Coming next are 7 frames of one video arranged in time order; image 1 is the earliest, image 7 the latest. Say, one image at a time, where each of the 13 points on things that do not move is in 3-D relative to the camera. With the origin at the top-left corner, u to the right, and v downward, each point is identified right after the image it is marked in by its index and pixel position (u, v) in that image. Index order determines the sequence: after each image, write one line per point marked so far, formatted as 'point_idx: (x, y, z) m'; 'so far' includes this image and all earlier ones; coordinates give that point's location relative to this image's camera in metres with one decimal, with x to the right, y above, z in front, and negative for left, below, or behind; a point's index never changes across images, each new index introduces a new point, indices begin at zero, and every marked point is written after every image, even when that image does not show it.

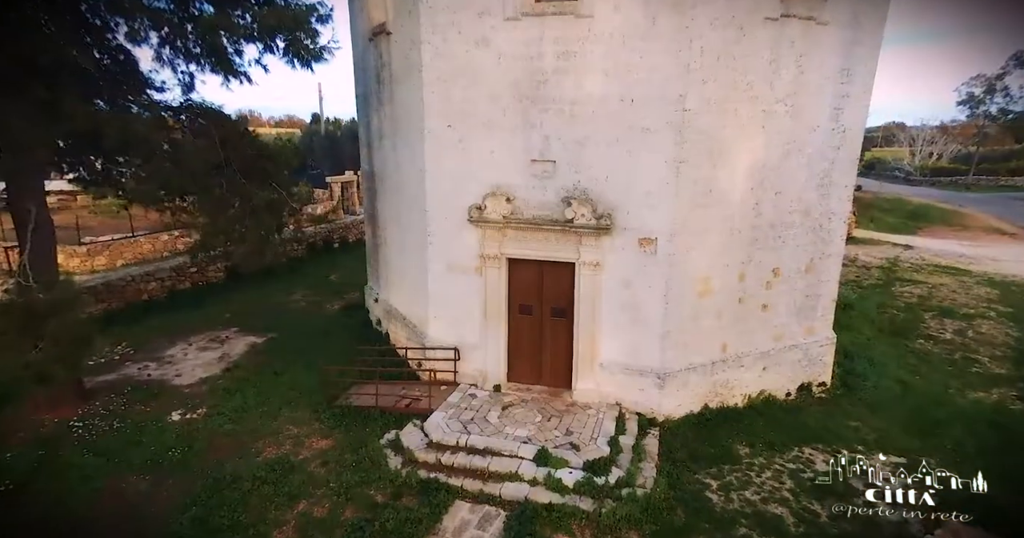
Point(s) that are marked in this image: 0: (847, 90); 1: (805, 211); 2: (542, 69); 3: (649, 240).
0: (+4.3, +2.3, +8.0) m
1: (+3.9, +0.8, +8.4) m
2: (+0.4, +2.4, +7.4) m
3: (+1.7, +0.4, +7.6) m
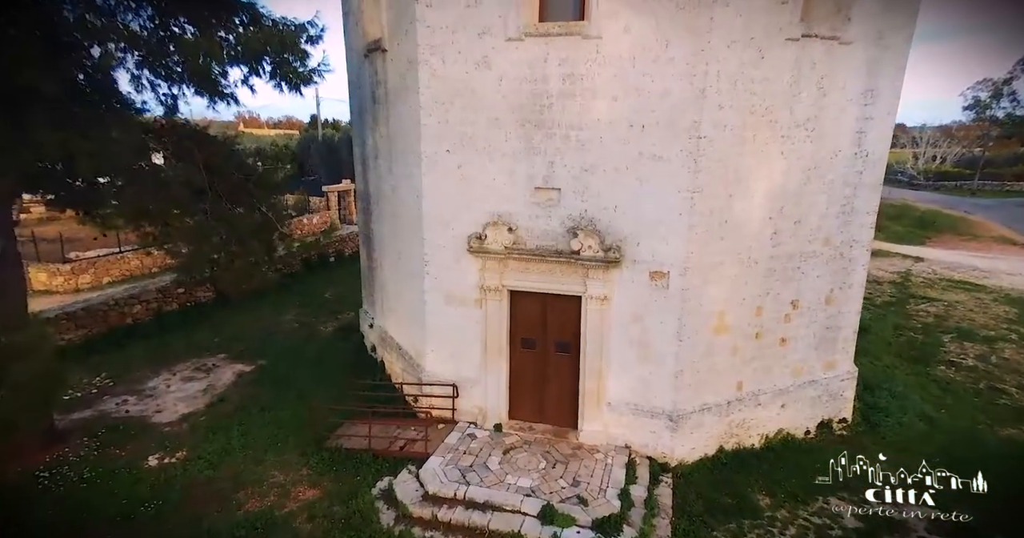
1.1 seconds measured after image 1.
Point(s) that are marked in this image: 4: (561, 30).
0: (+4.3, +1.9, +7.5) m
1: (+3.9, +0.4, +7.9) m
2: (+0.4, +2.0, +7.0) m
3: (+1.7, 0.0, +7.1) m
4: (+0.5, +2.5, +6.7) m
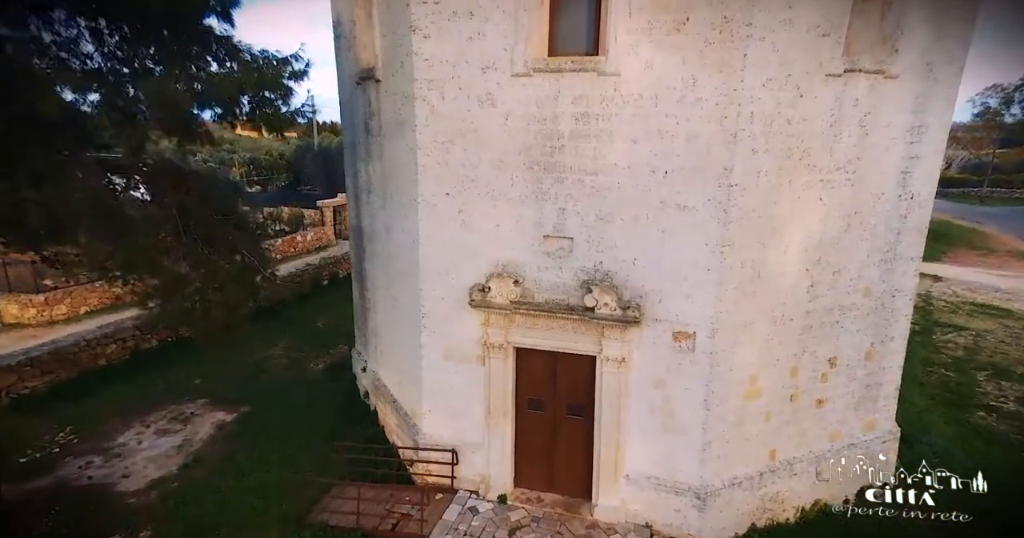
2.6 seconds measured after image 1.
0: (+4.4, +1.3, +6.8) m
1: (+4.0, -0.2, +7.1) m
2: (+0.5, +1.4, +6.3) m
3: (+1.7, -0.7, +6.3) m
4: (+0.6, +1.9, +6.0) m
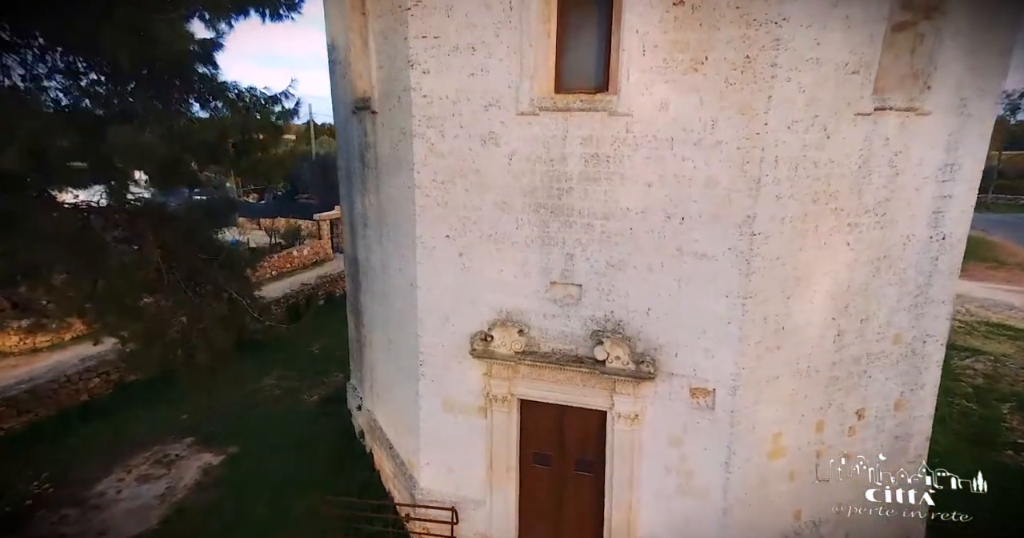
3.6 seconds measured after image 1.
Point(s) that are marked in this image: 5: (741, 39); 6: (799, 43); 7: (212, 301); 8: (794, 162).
0: (+4.4, +0.8, +6.3) m
1: (+4.1, -0.7, +6.6) m
2: (+0.5, +0.9, +5.8) m
3: (+1.8, -1.1, +5.9) m
4: (+0.6, +1.5, +5.6) m
5: (+1.8, +1.8, +4.9) m
6: (+2.2, +1.7, +4.9) m
7: (-3.8, -0.4, +8.0) m
8: (+2.4, +0.9, +5.3) m
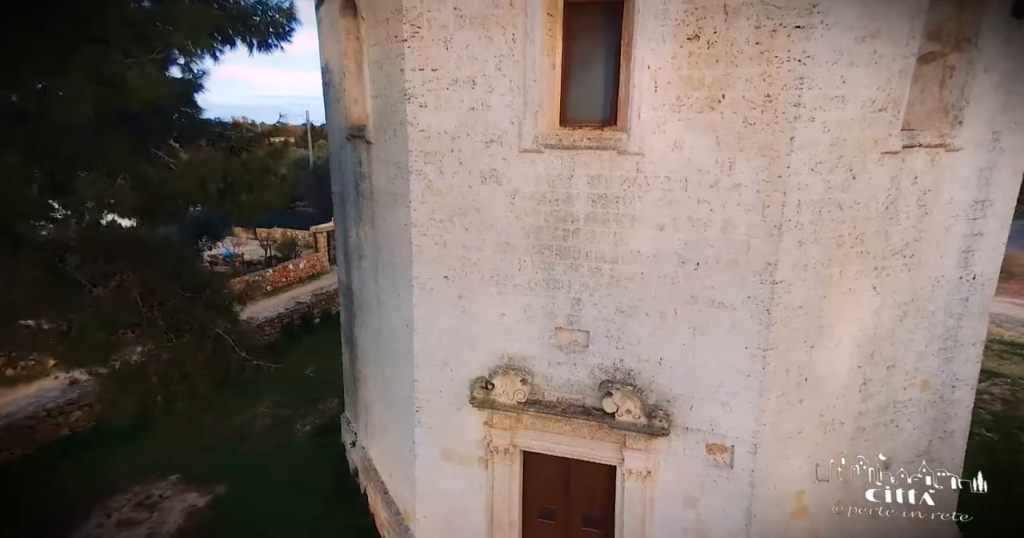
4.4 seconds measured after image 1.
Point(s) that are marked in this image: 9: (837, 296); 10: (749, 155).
0: (+4.5, +0.4, +6.0) m
1: (+4.1, -1.1, +6.2) m
2: (+0.5, +0.5, +5.5) m
3: (+1.8, -1.5, +5.5) m
4: (+0.6, +1.1, +5.2) m
5: (+1.8, +1.4, +4.5) m
6: (+2.3, +1.3, +4.5) m
7: (-3.8, -0.8, +7.6) m
8: (+2.4, +0.5, +4.9) m
9: (+2.8, -0.2, +5.3) m
10: (+1.8, +0.9, +4.7) m
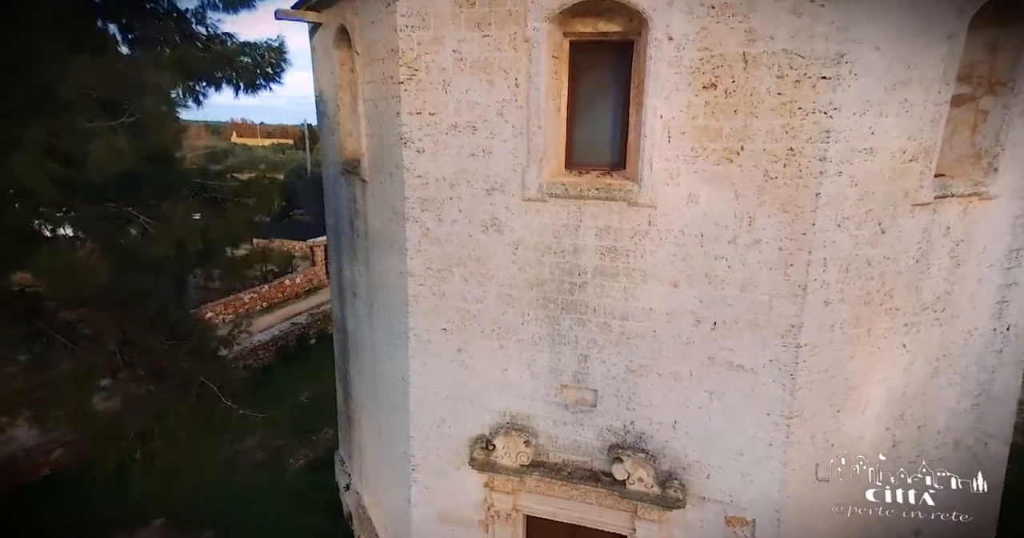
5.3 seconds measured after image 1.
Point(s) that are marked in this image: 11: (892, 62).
0: (+4.5, -0.1, +5.6) m
1: (+4.1, -1.6, +5.8) m
2: (+0.5, 0.0, +5.1) m
3: (+1.8, -2.0, +5.0) m
4: (+0.7, +0.6, +4.9) m
5: (+1.8, +0.9, +4.2) m
6: (+2.3, +0.9, +4.2) m
7: (-3.7, -1.4, +7.3) m
8: (+2.4, 0.0, +4.5) m
9: (+2.8, -0.7, +4.9) m
10: (+1.8, +0.4, +4.4) m
11: (+2.5, +1.3, +4.1) m
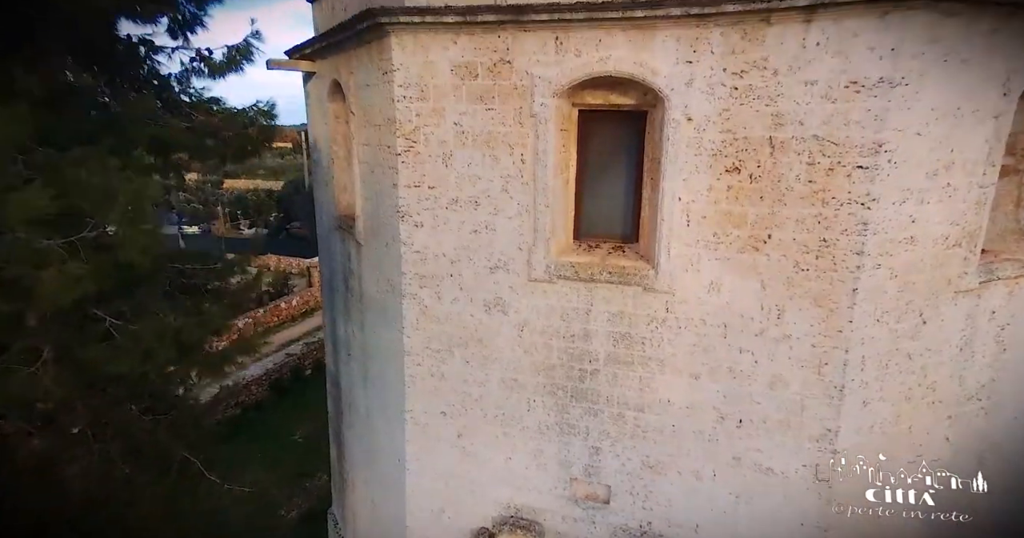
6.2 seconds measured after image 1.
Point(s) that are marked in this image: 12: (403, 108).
0: (+4.5, -0.8, +5.1) m
1: (+4.2, -2.3, +5.3) m
2: (+0.6, -0.6, +4.7) m
3: (+1.9, -2.7, +4.5) m
4: (+0.7, 0.0, +4.5) m
5: (+1.8, +0.3, +3.8) m
6: (+2.3, +0.3, +3.8) m
7: (-3.7, -2.1, +6.8) m
8: (+2.4, -0.6, +4.1) m
9: (+2.8, -1.3, +4.5) m
10: (+1.8, -0.2, +4.0) m
11: (+2.5, +0.7, +3.7) m
12: (-0.8, +1.2, +4.7) m
